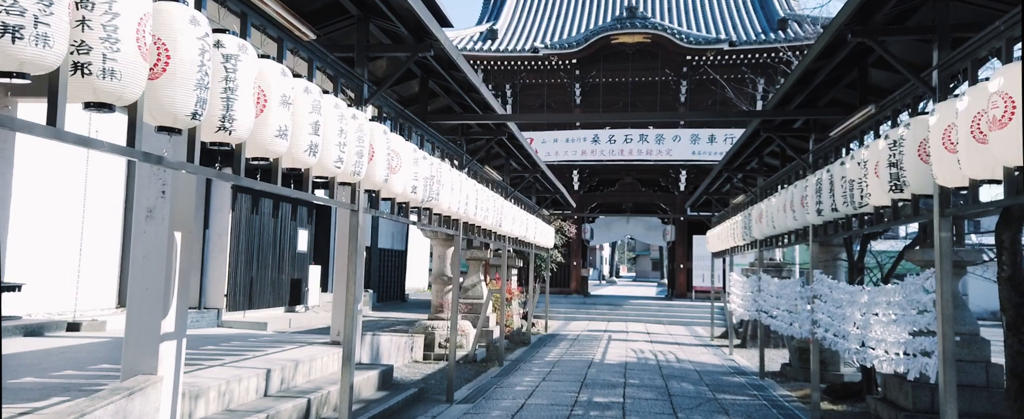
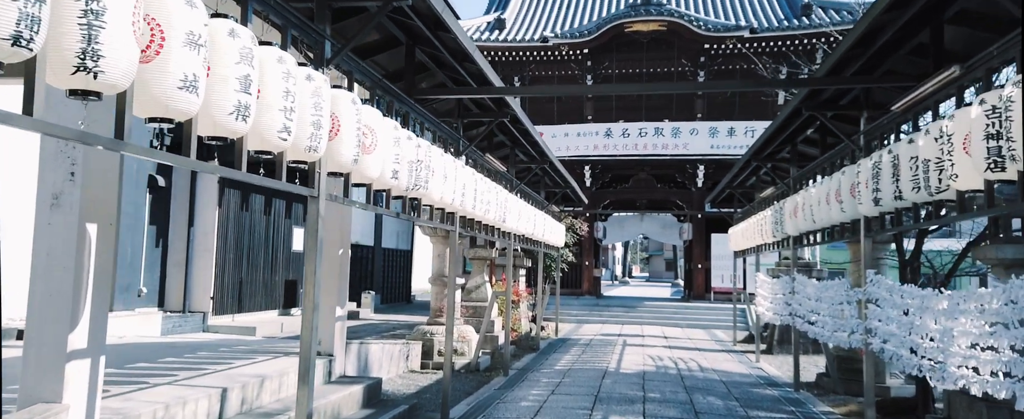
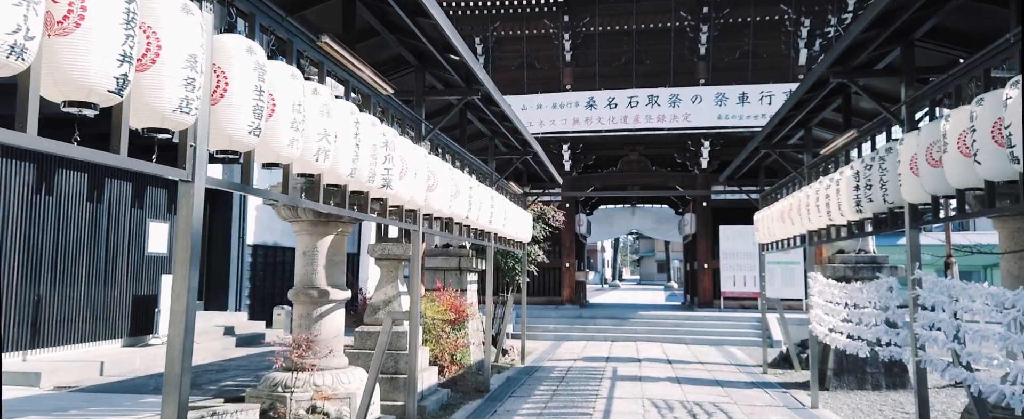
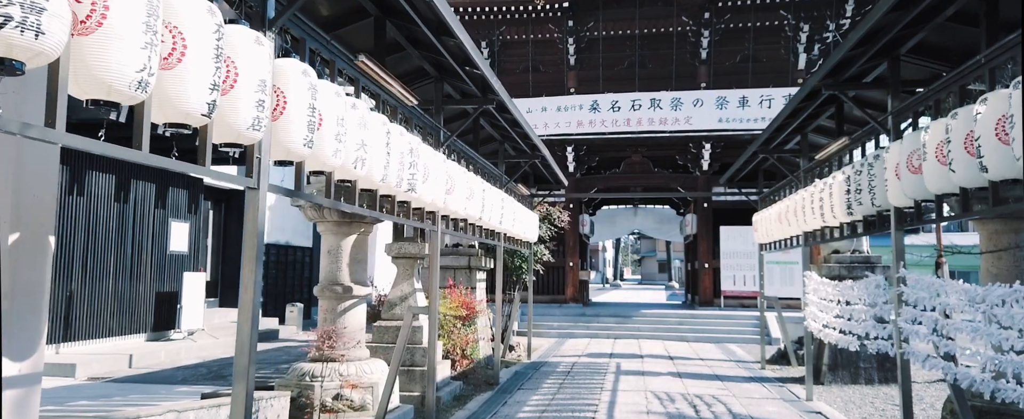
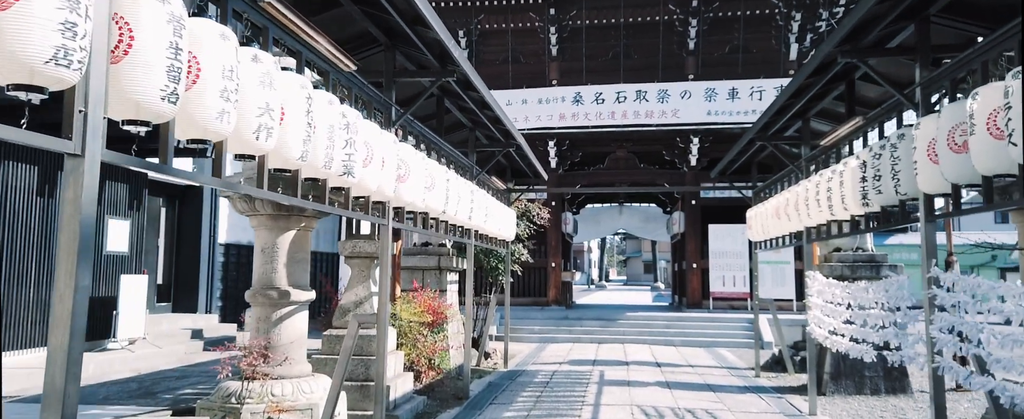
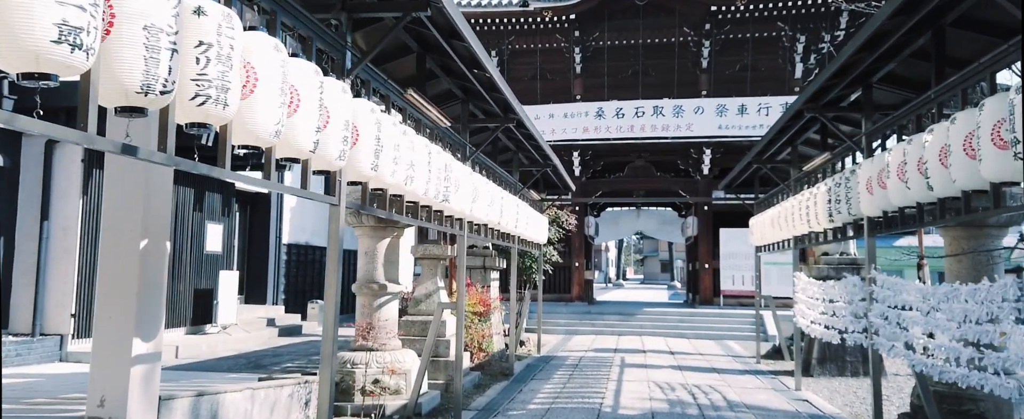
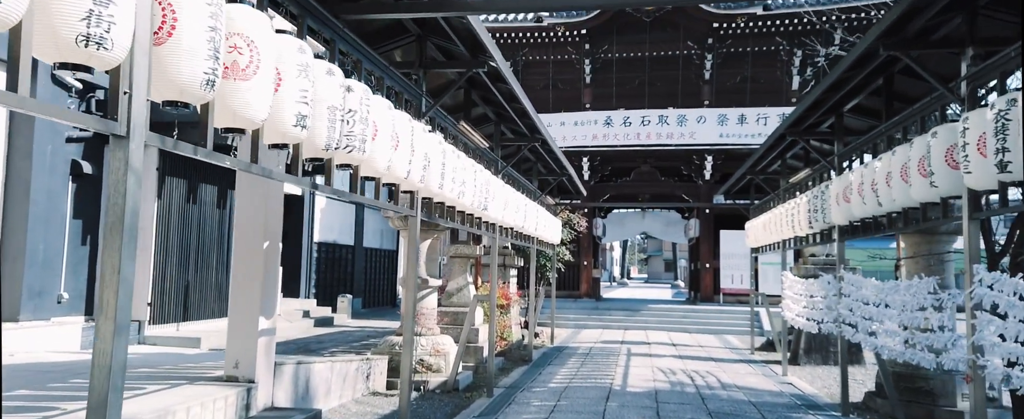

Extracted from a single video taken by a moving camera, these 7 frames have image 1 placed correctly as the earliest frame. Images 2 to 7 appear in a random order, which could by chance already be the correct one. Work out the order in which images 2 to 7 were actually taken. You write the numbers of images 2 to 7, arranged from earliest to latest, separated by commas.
2, 7, 6, 4, 3, 5
